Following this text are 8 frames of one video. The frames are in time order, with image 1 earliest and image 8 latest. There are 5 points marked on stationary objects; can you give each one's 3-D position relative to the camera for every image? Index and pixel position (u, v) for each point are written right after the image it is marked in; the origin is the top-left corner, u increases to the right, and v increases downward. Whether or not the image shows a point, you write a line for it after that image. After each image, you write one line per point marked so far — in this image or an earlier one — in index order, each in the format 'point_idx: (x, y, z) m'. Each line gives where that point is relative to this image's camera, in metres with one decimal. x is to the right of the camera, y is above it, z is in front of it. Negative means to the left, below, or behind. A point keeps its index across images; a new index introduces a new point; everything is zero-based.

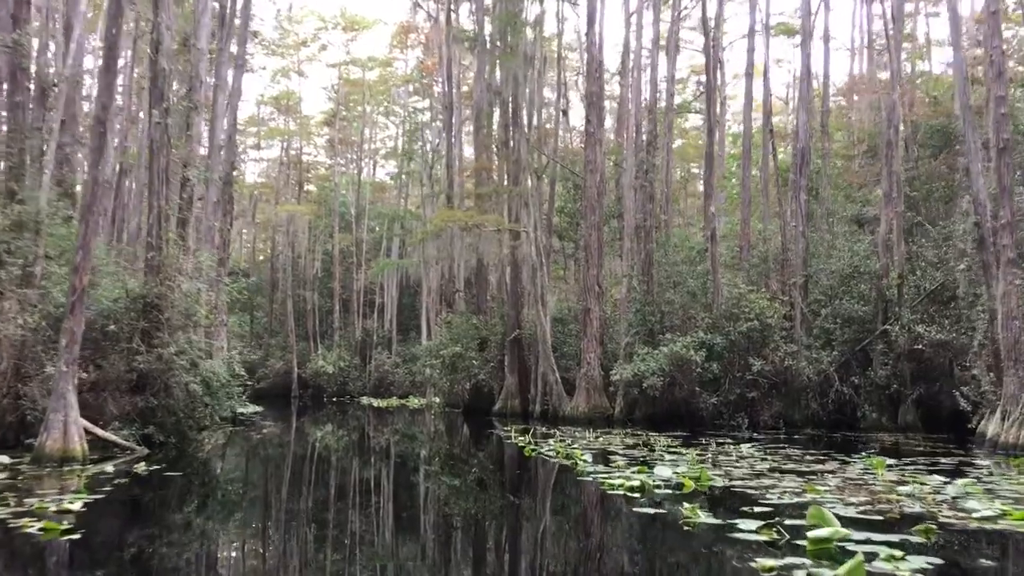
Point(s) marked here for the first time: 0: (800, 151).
0: (+4.9, +2.3, +15.6) m
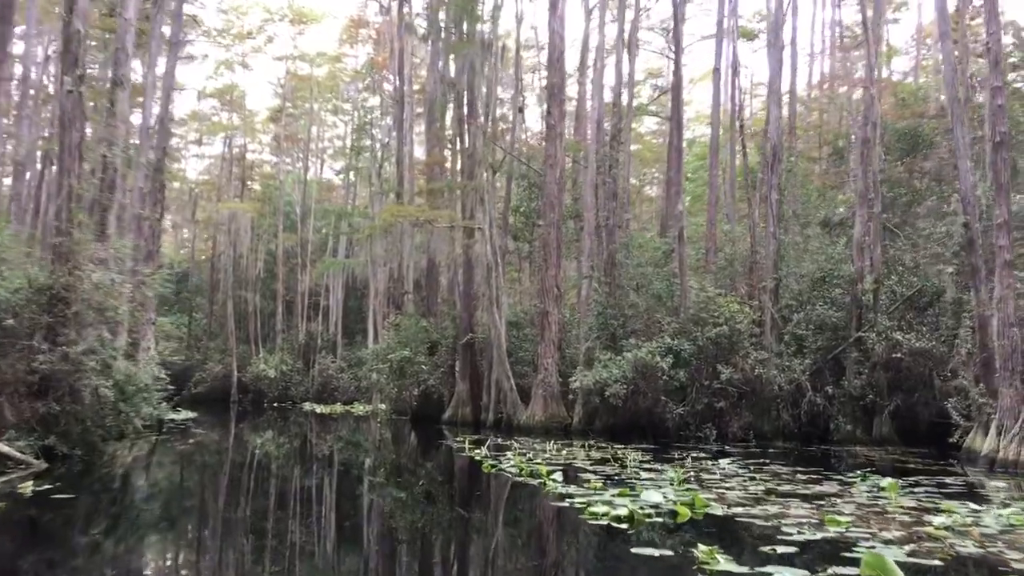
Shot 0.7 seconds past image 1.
0: (+4.2, +2.3, +14.9) m
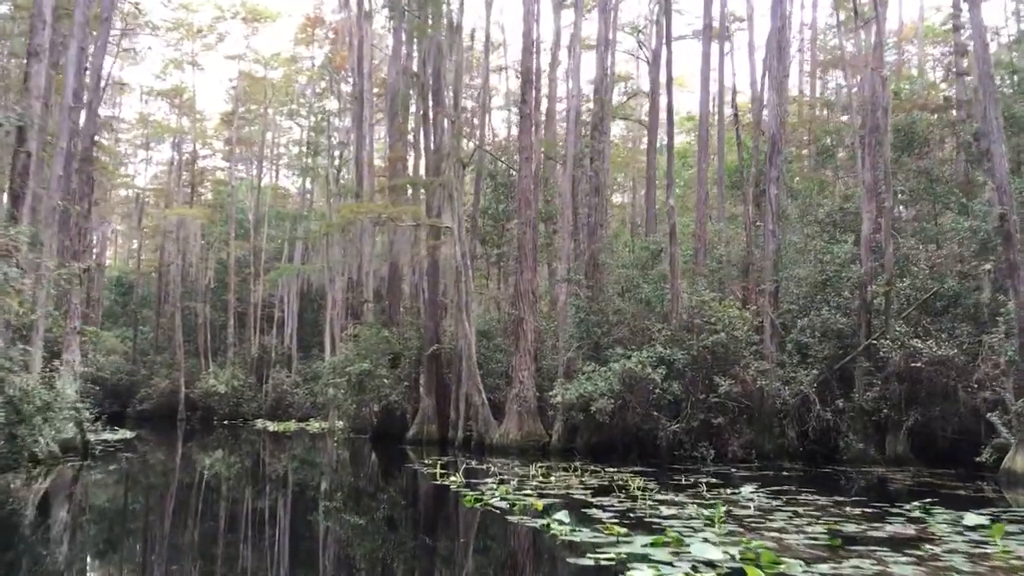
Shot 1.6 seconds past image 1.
0: (+3.8, +2.2, +13.6) m
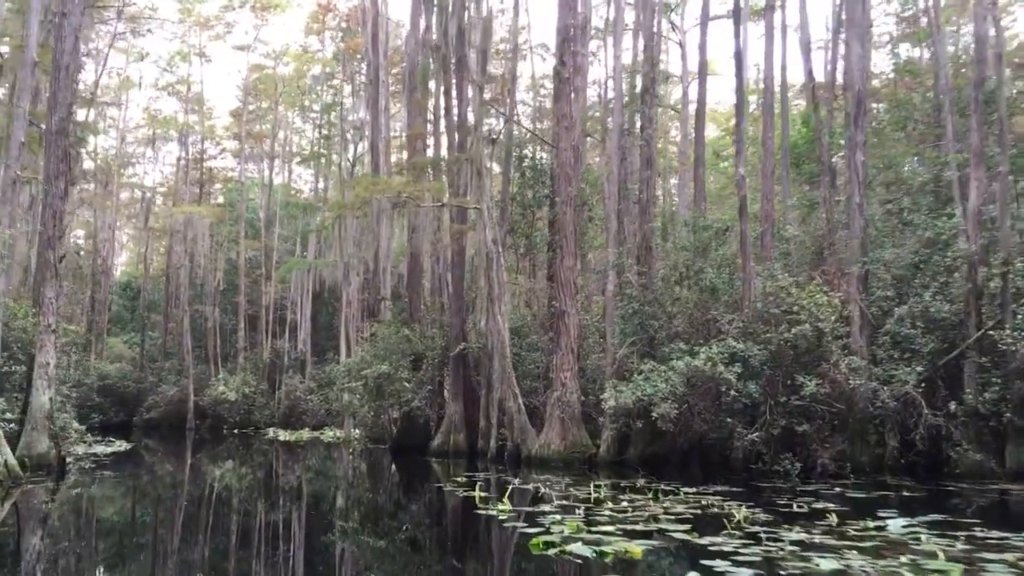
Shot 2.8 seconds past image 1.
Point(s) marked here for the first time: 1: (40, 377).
0: (+4.3, +2.4, +11.7) m
1: (-5.7, -1.1, +11.3) m
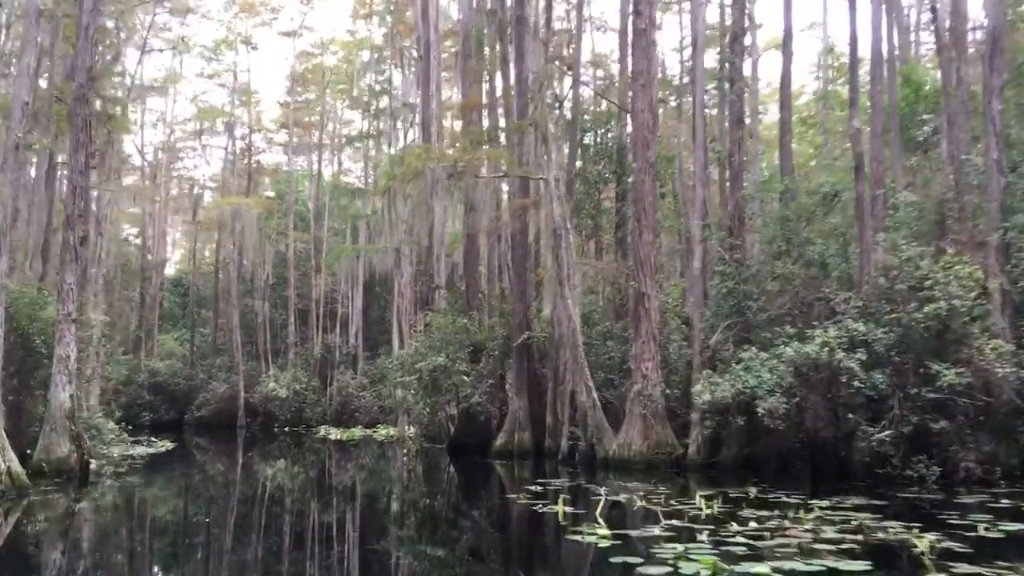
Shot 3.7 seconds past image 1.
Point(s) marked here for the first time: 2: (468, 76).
0: (+5.1, +2.7, +10.0) m
1: (-4.9, -0.9, +10.1) m
2: (-0.7, +3.4, +15.4) m
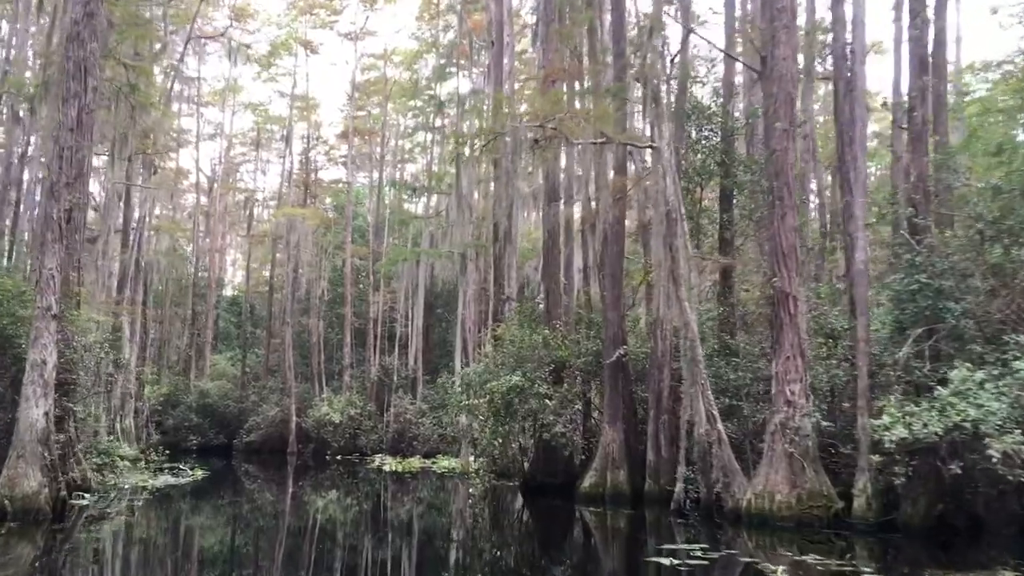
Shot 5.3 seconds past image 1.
0: (+6.0, +2.7, +7.2) m
1: (-4.0, -0.8, +7.9) m
2: (+0.5, +3.3, +13.0) m
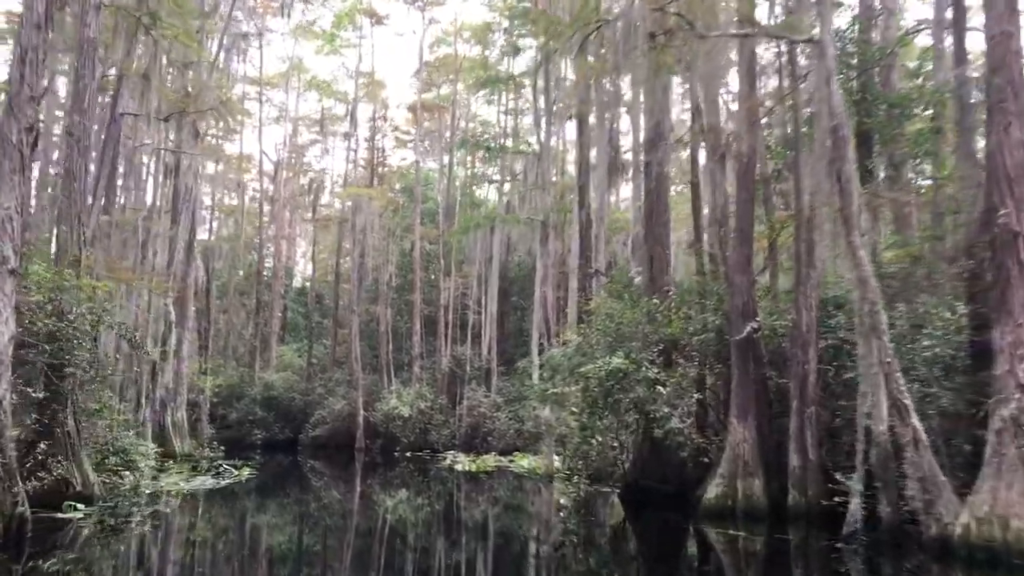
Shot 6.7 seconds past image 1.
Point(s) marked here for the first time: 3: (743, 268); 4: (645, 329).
0: (+6.5, +3.1, +4.4) m
1: (-3.3, -0.4, +5.9) m
2: (+1.6, +3.7, +10.7) m
3: (+2.2, +0.2, +8.9) m
4: (+1.3, -0.4, +9.5) m
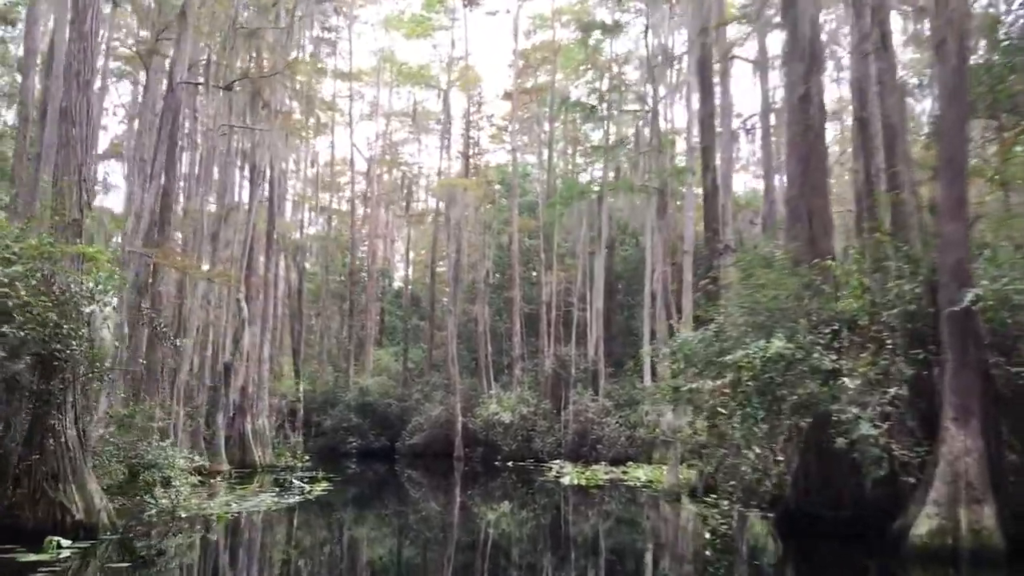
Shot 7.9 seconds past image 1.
0: (+6.8, +3.6, +1.5) m
1: (-2.7, -0.2, +4.0) m
2: (+2.6, +4.0, +8.3) m
3: (+3.0, +0.5, +6.5) m
4: (+2.3, -0.1, +7.2) m
